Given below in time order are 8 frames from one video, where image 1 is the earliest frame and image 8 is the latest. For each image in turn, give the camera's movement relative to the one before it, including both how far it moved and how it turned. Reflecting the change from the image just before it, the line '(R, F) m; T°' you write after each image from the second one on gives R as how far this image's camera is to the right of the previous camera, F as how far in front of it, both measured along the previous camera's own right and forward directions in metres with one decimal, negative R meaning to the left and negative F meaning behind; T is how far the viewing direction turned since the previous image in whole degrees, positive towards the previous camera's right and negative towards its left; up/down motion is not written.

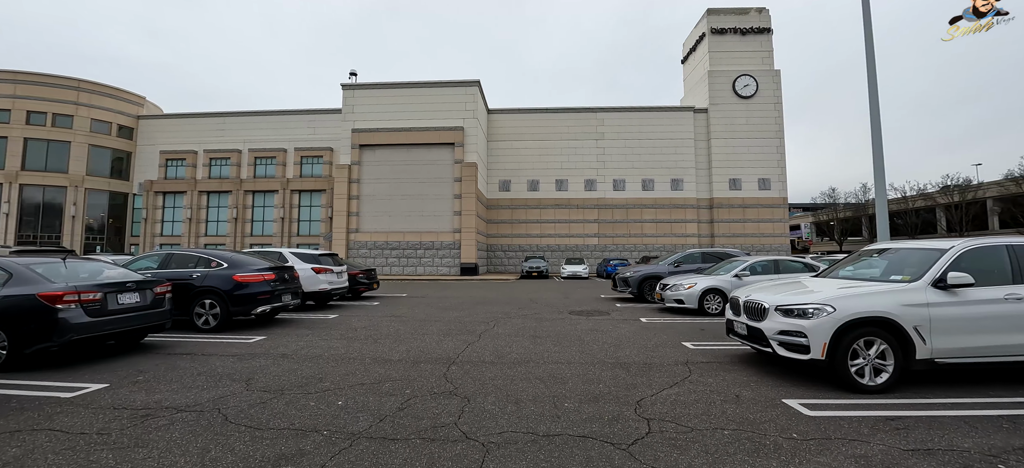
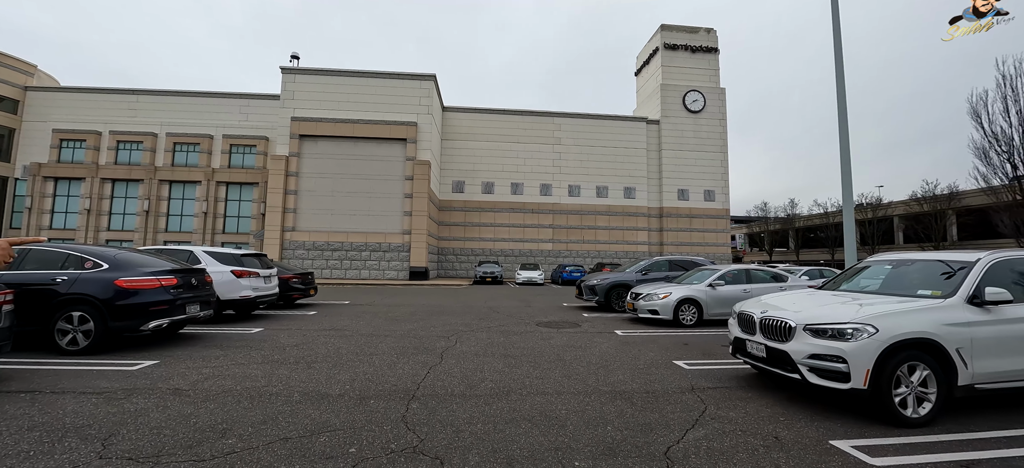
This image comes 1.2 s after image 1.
(-0.3, +1.0) m; +8°
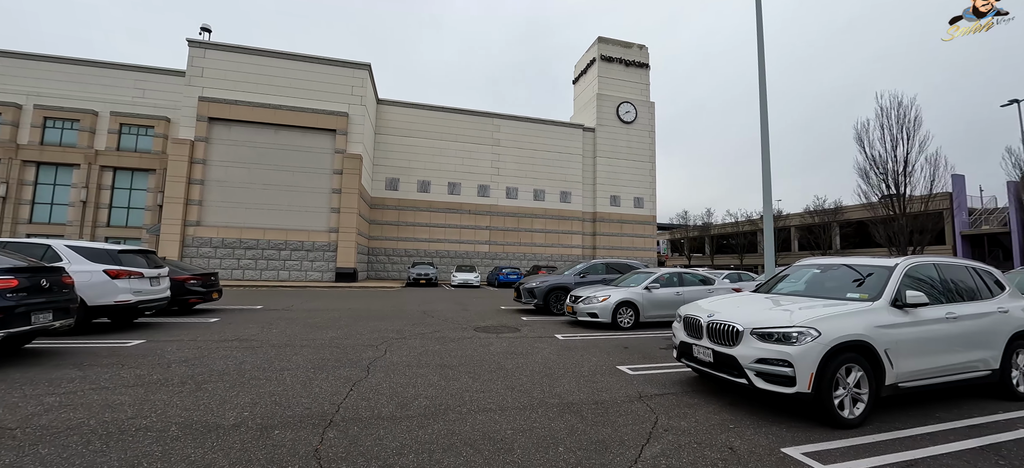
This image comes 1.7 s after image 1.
(-0.1, +0.4) m; +10°
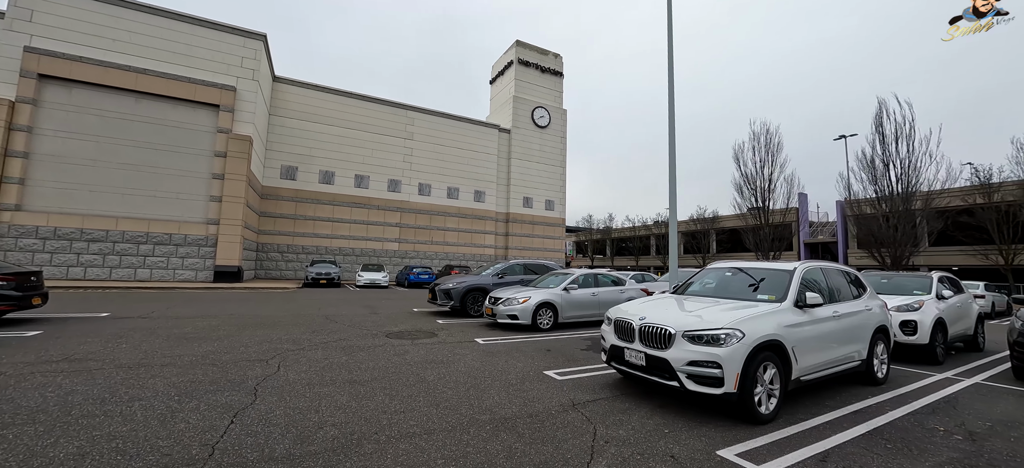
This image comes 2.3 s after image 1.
(-0.2, +0.4) m; +13°
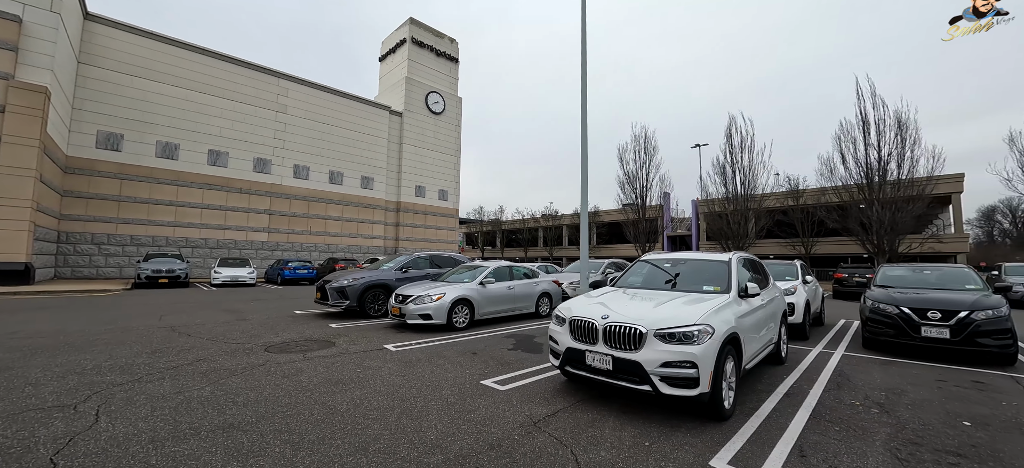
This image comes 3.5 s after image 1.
(-0.5, +0.8) m; +17°
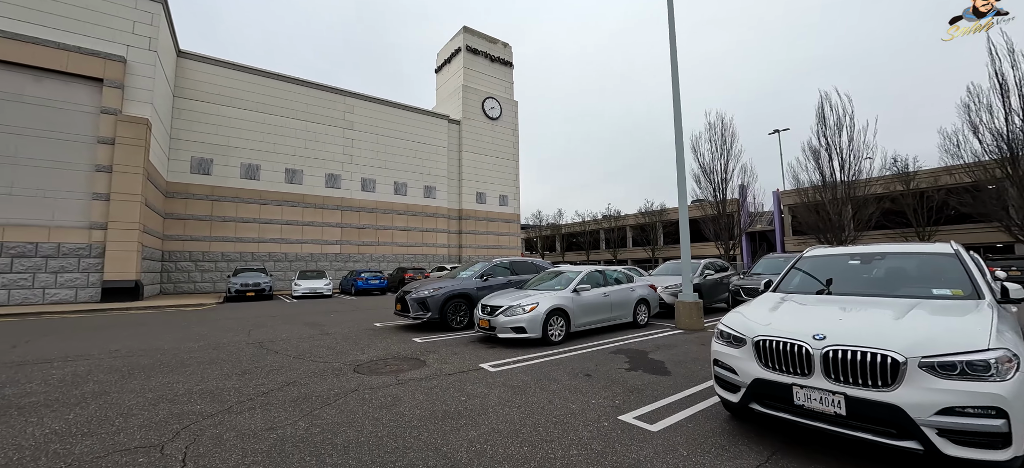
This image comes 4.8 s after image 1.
(-0.8, +0.9) m; -8°
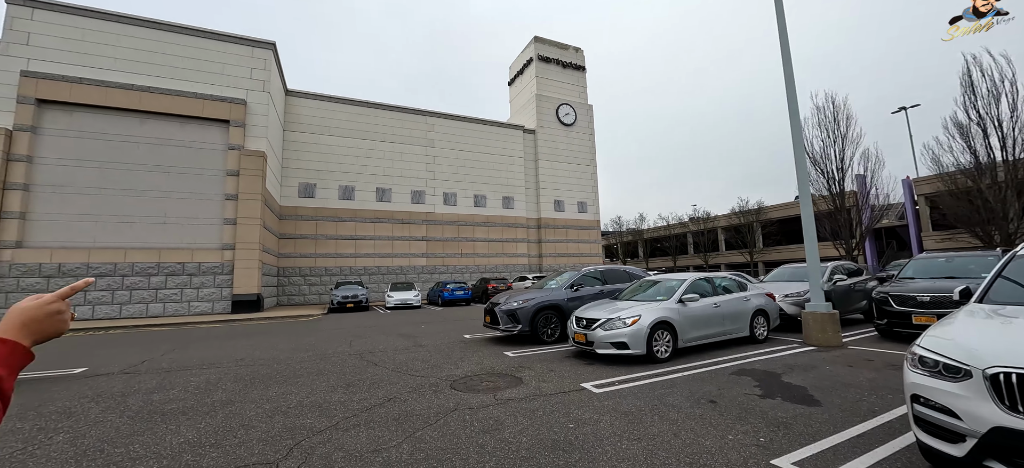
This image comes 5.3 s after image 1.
(-0.3, +0.4) m; -11°
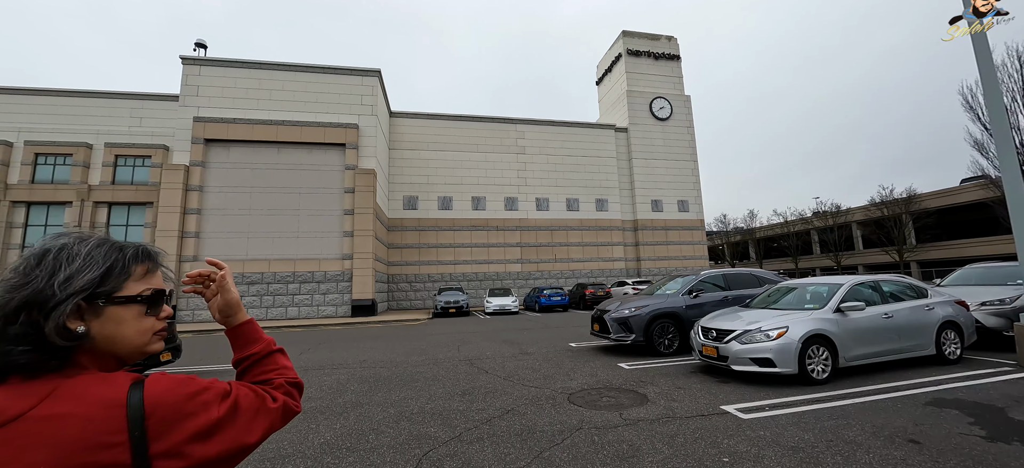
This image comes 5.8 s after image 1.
(-0.3, +0.3) m; -13°
